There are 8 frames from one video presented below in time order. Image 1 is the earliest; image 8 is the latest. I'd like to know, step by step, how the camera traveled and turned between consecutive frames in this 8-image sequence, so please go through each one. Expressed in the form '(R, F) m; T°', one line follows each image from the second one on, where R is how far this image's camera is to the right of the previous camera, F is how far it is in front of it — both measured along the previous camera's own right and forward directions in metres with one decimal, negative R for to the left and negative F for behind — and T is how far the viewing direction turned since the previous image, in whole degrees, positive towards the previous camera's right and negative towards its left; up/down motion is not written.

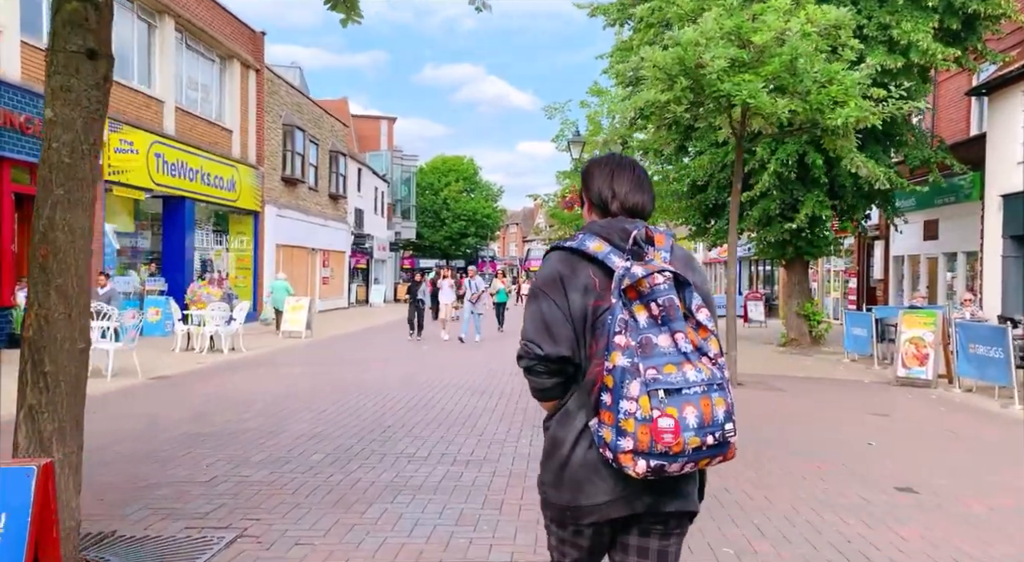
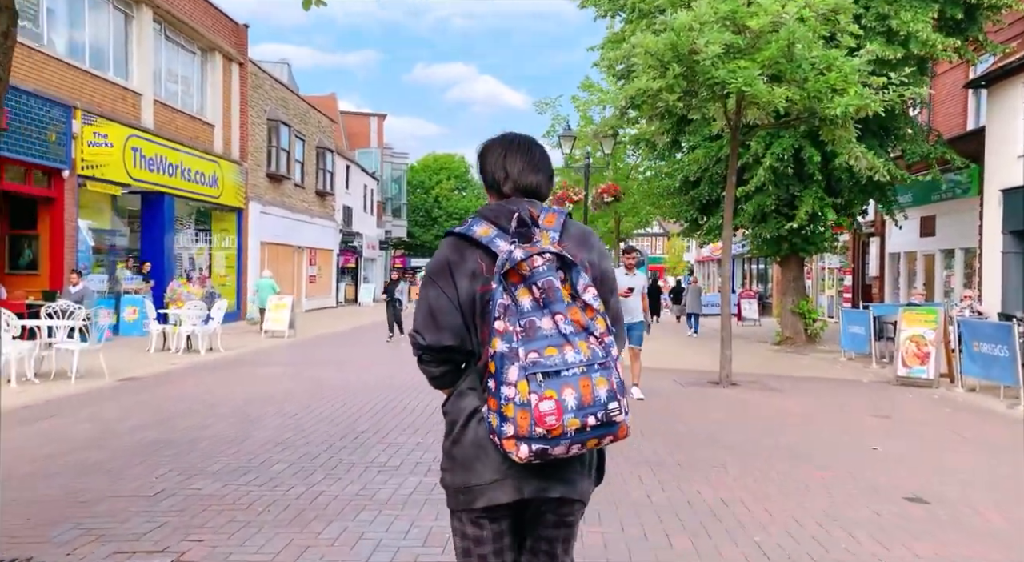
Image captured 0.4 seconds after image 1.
(+0.1, +0.4) m; +1°
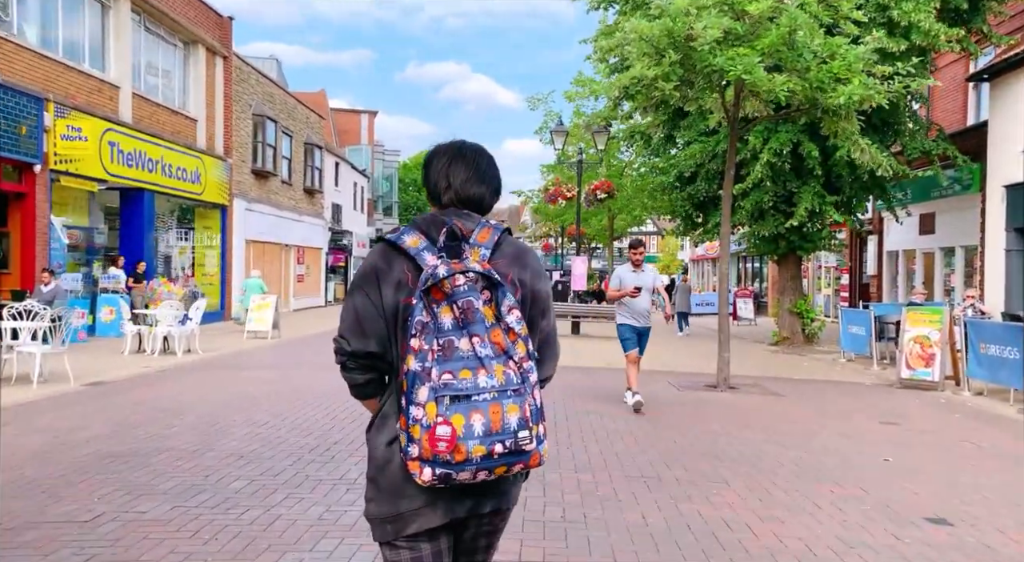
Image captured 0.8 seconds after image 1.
(+0.1, +0.5) m; 0°
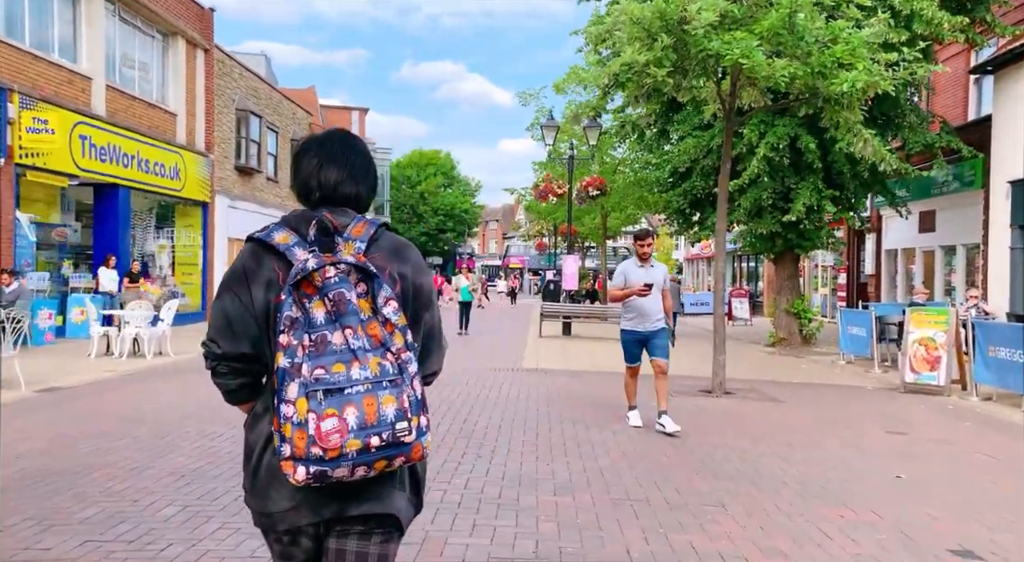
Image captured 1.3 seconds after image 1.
(+0.2, +0.6) m; 0°
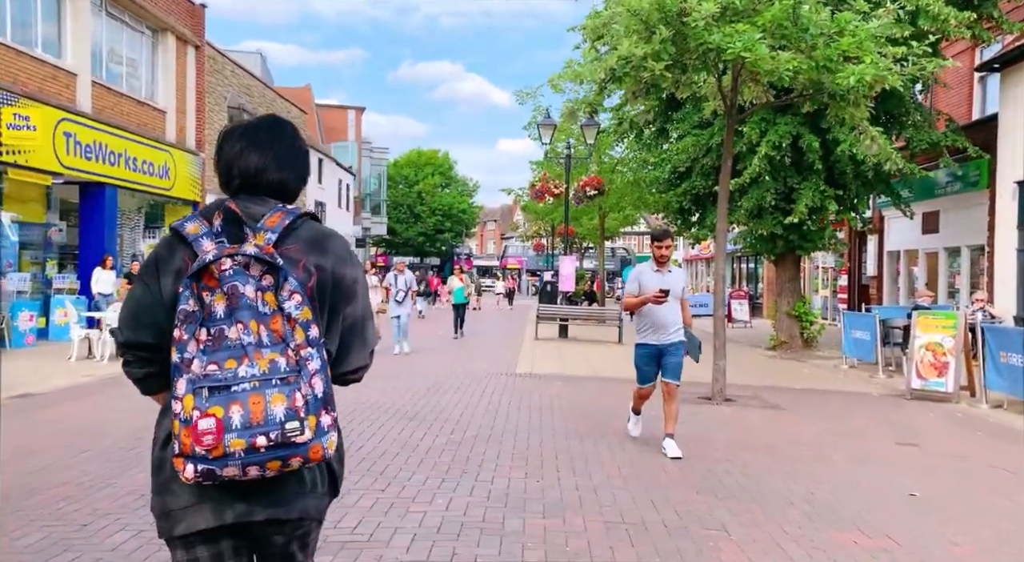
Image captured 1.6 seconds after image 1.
(+0.1, +0.4) m; 0°
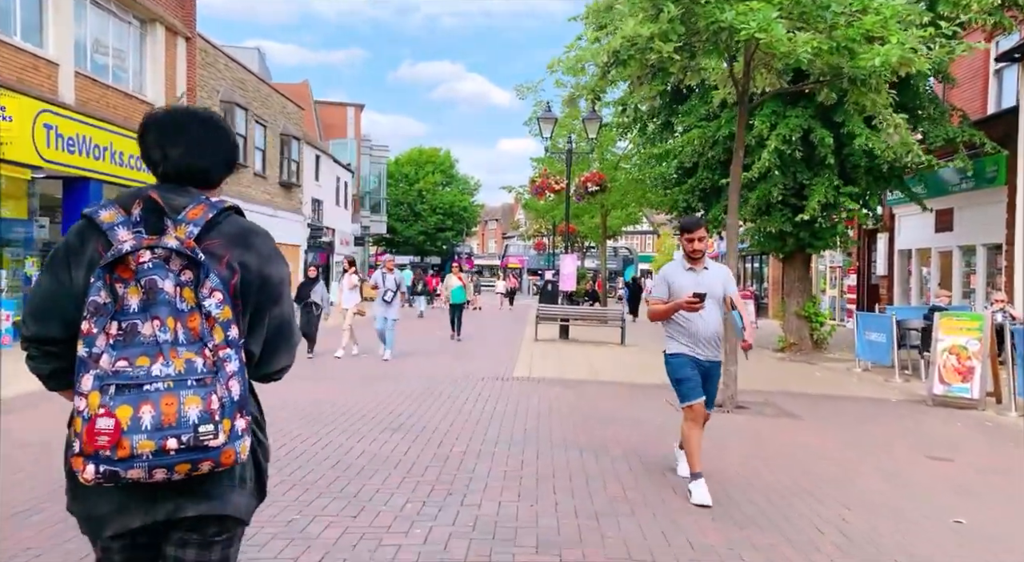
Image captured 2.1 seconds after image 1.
(+0.1, +0.6) m; 0°
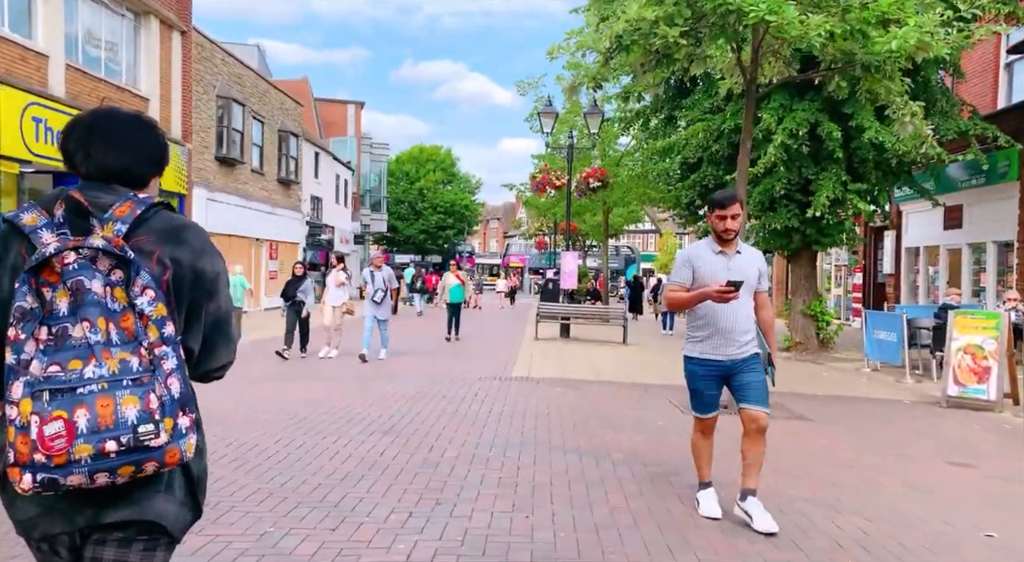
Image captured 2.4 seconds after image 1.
(0.0, +0.3) m; 0°
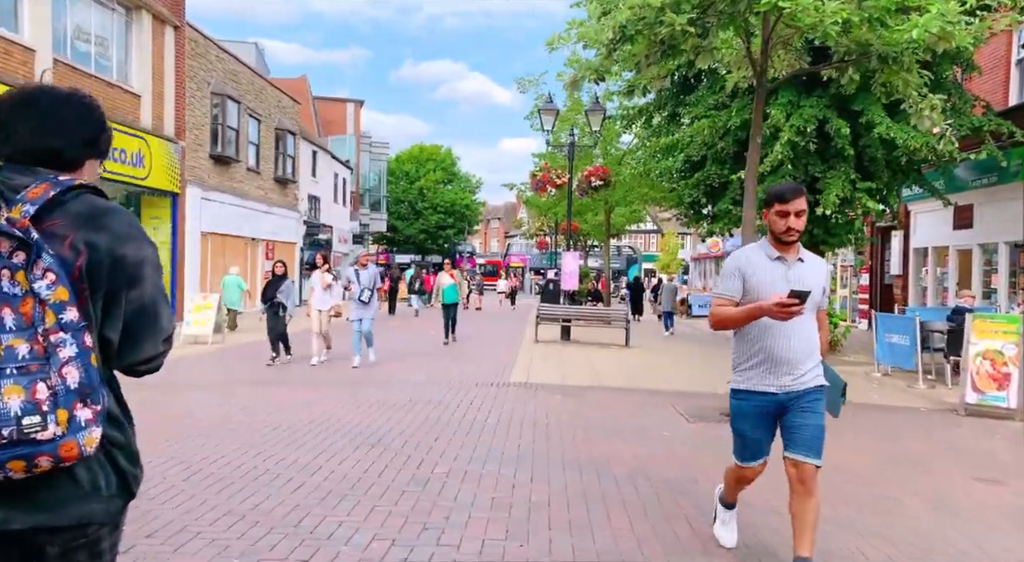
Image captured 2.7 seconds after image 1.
(0.0, +0.4) m; 0°
